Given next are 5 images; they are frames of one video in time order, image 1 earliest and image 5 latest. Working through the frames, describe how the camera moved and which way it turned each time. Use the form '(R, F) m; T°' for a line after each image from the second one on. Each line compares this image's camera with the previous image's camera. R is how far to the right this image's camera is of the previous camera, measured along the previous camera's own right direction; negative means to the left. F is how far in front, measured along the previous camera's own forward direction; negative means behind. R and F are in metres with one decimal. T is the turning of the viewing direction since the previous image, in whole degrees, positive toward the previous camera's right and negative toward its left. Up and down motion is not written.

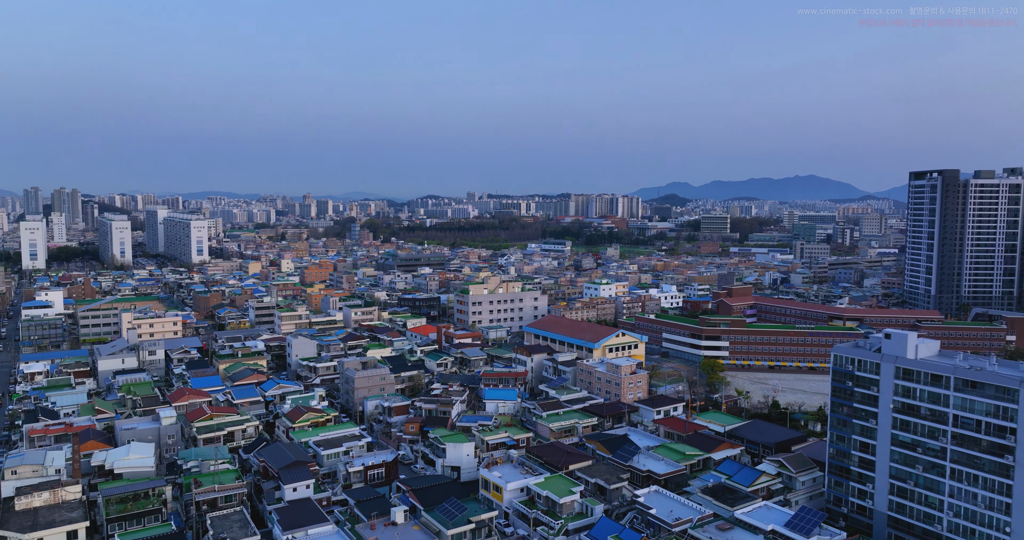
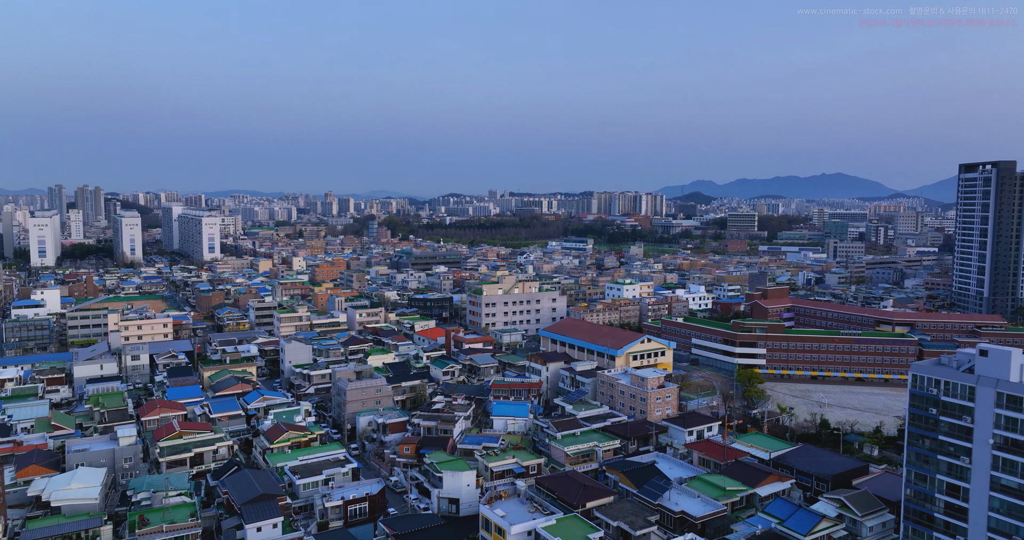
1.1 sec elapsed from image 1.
(+0.2, +1.9) m; -2°
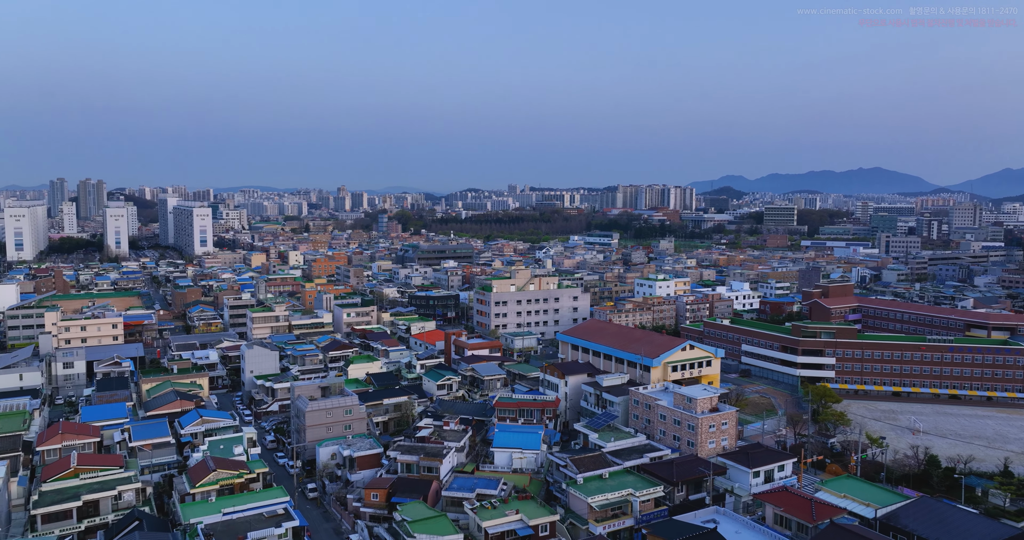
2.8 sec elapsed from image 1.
(+0.2, +3.4) m; -2°
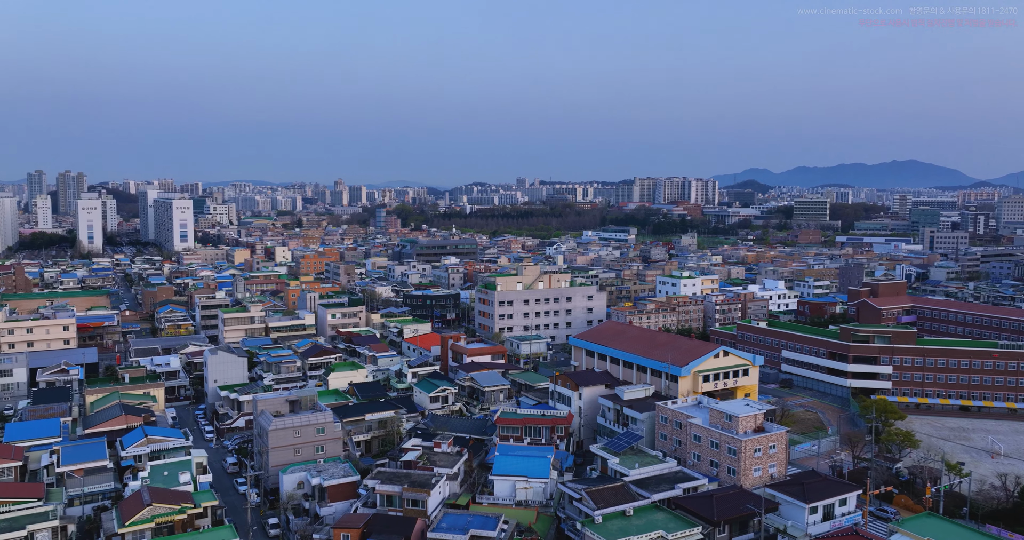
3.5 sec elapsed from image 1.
(+0.1, +2.0) m; -1°
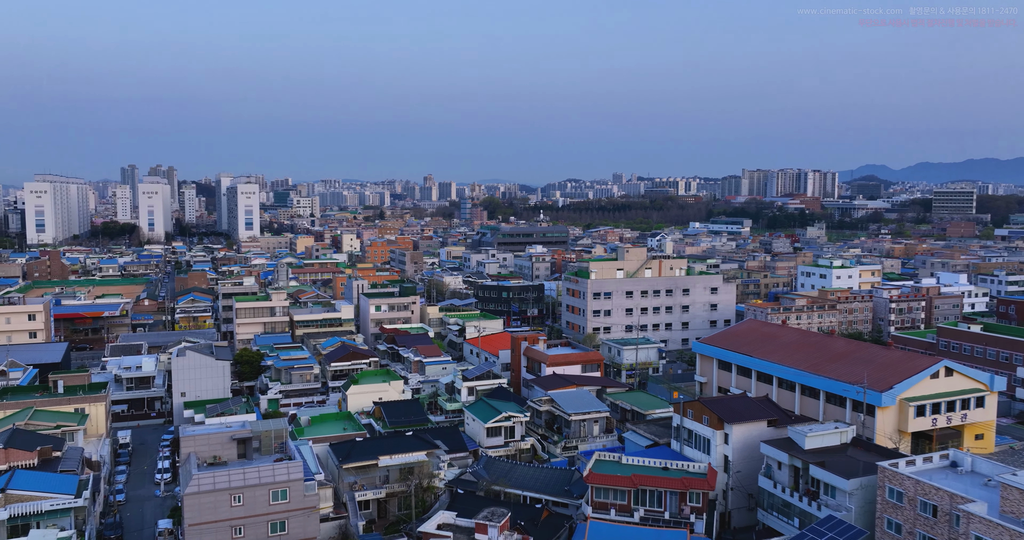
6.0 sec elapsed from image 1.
(-0.1, +4.3) m; -7°
